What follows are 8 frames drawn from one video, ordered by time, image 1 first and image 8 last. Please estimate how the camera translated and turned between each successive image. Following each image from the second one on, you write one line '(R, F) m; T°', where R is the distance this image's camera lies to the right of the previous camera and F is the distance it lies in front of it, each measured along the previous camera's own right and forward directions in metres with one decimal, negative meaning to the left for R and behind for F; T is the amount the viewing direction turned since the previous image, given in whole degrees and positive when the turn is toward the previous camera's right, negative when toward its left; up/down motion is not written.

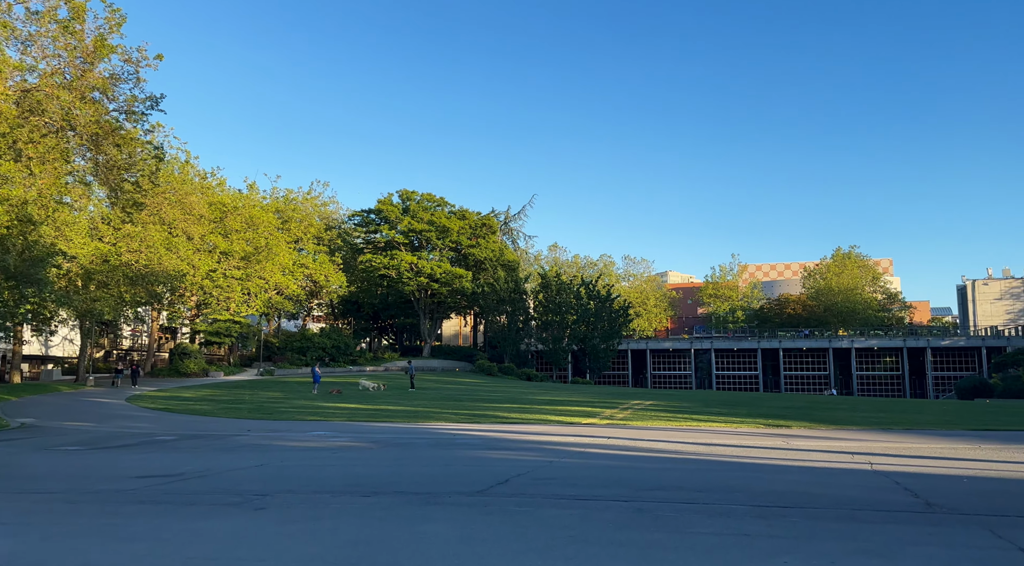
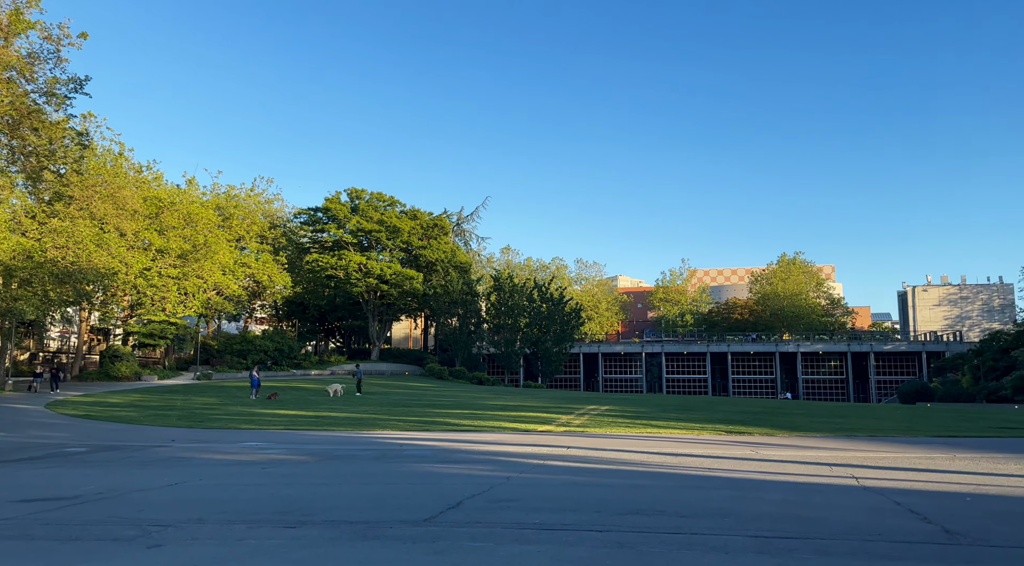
(0.0, +1.0) m; +4°
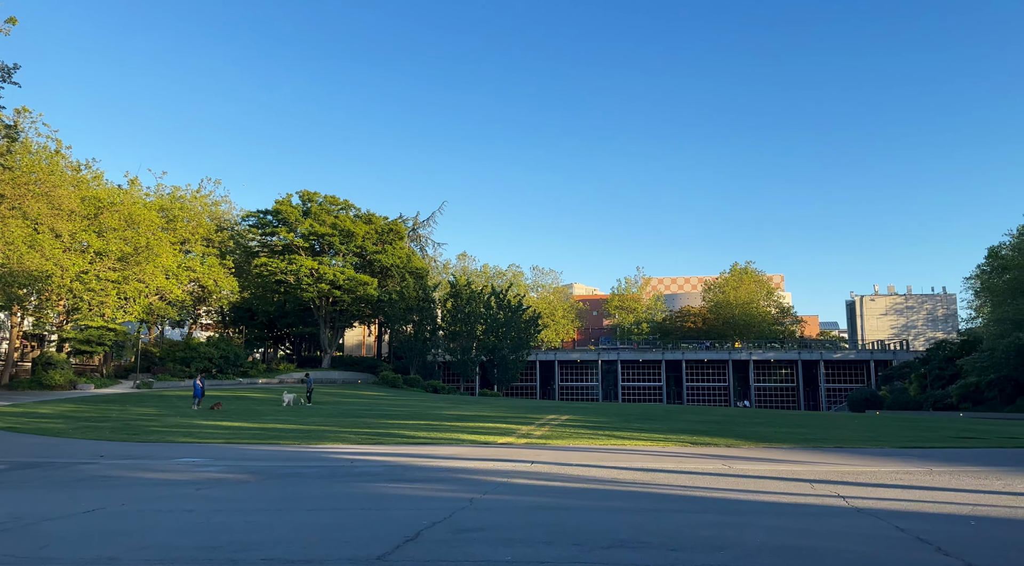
(-0.1, +0.8) m; +3°
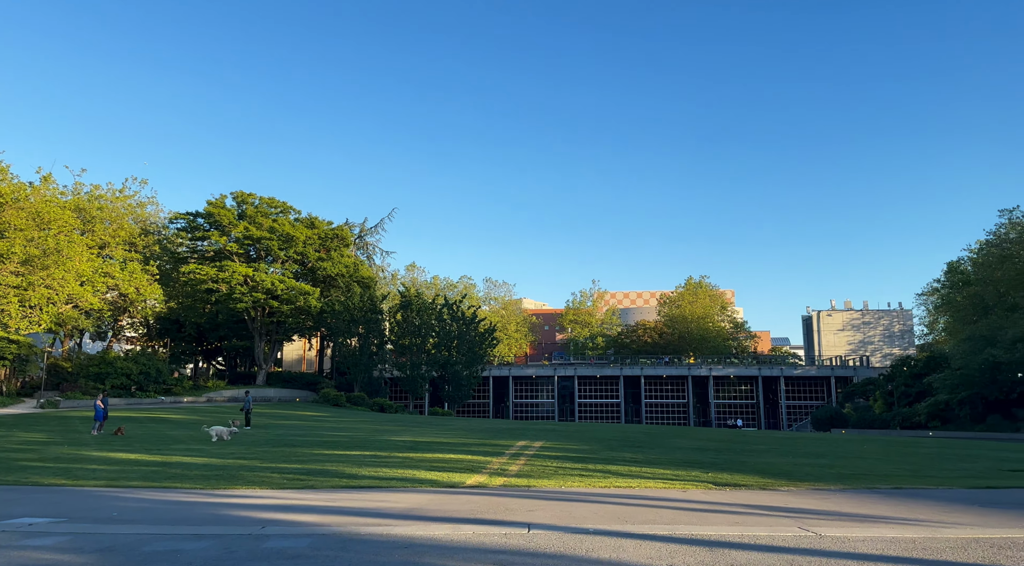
(-0.5, +3.7) m; +4°
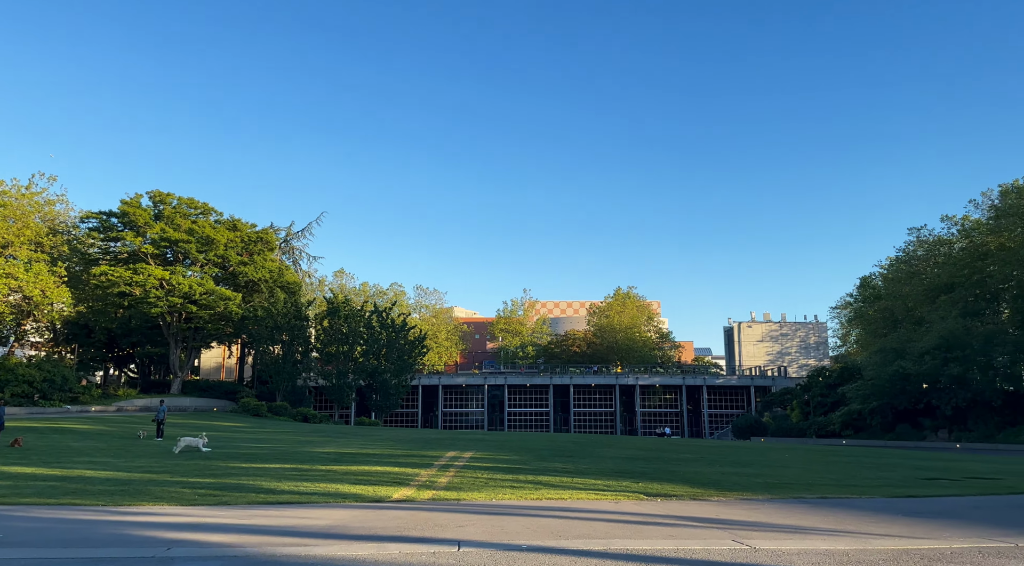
(0.0, +0.3) m; +5°
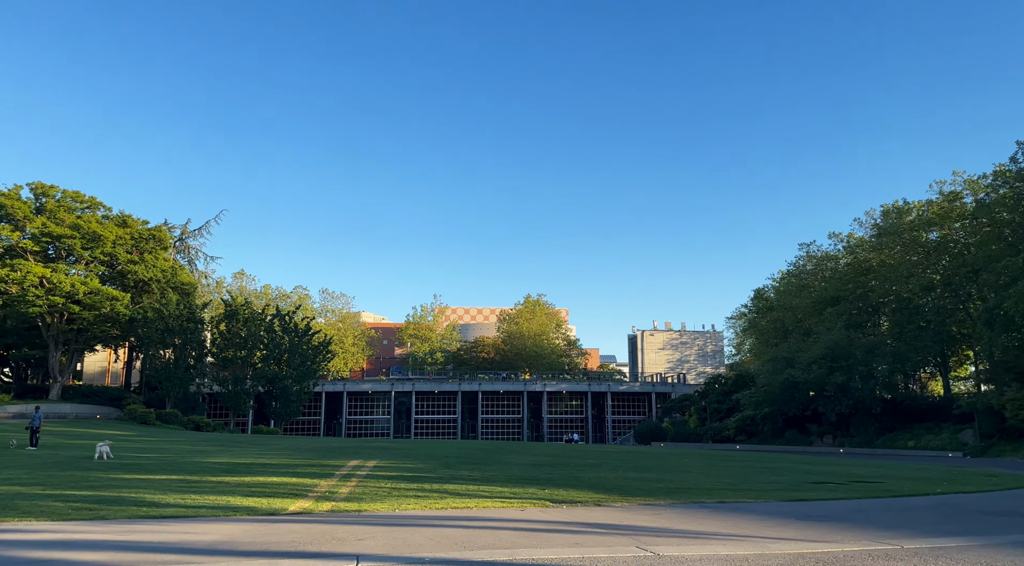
(0.0, +0.2) m; +7°
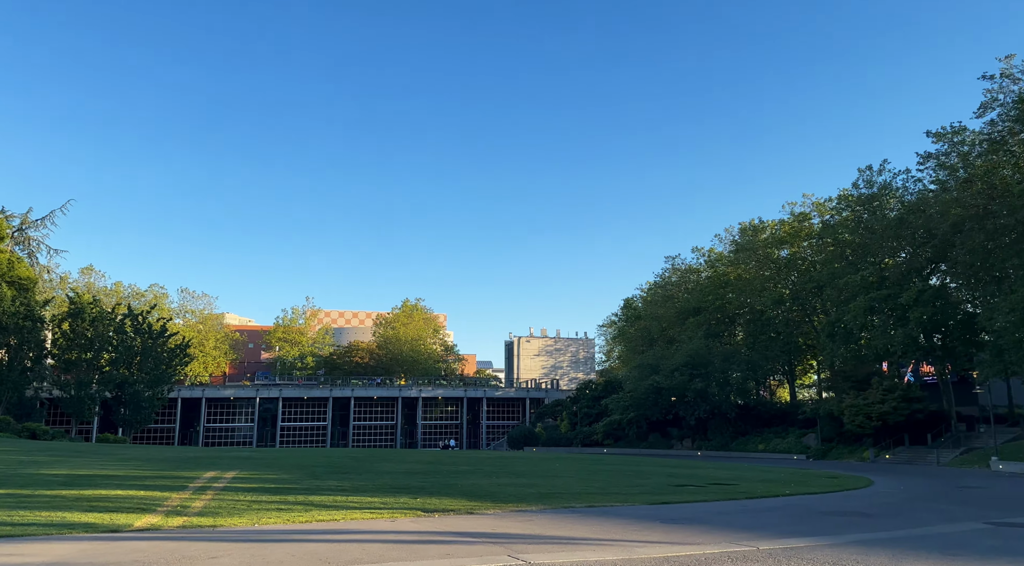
(0.0, +0.2) m; +9°
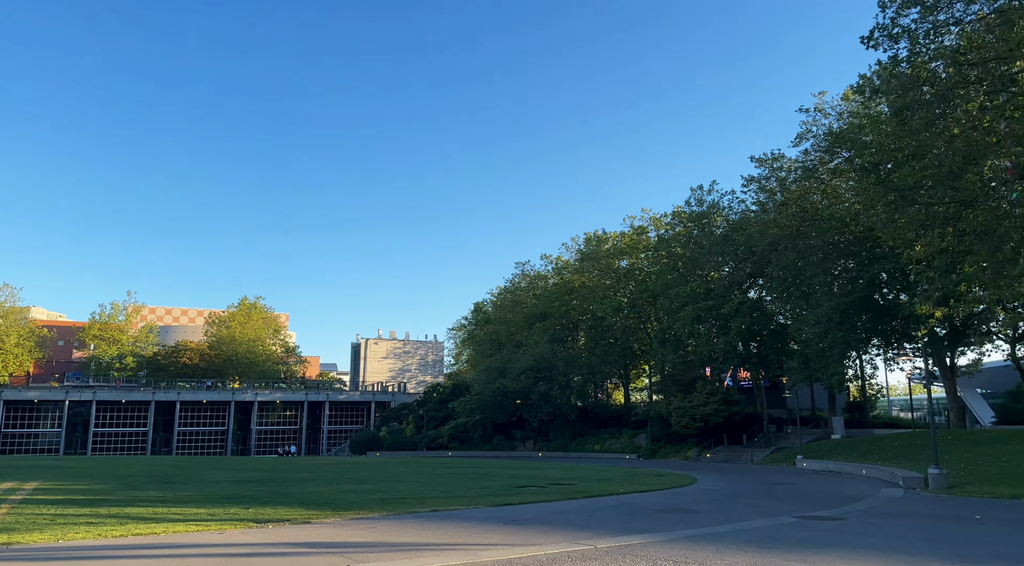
(0.0, +0.1) m; +11°
